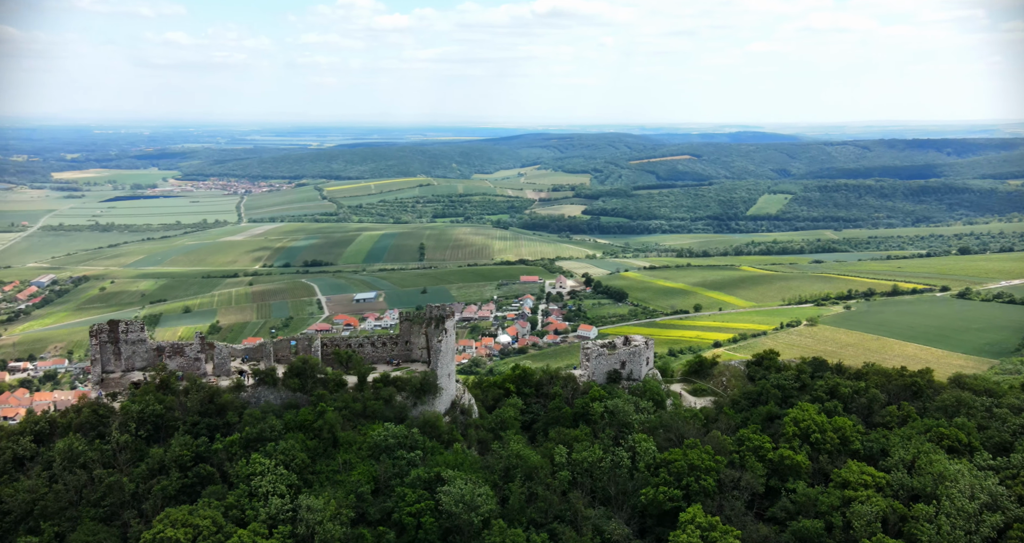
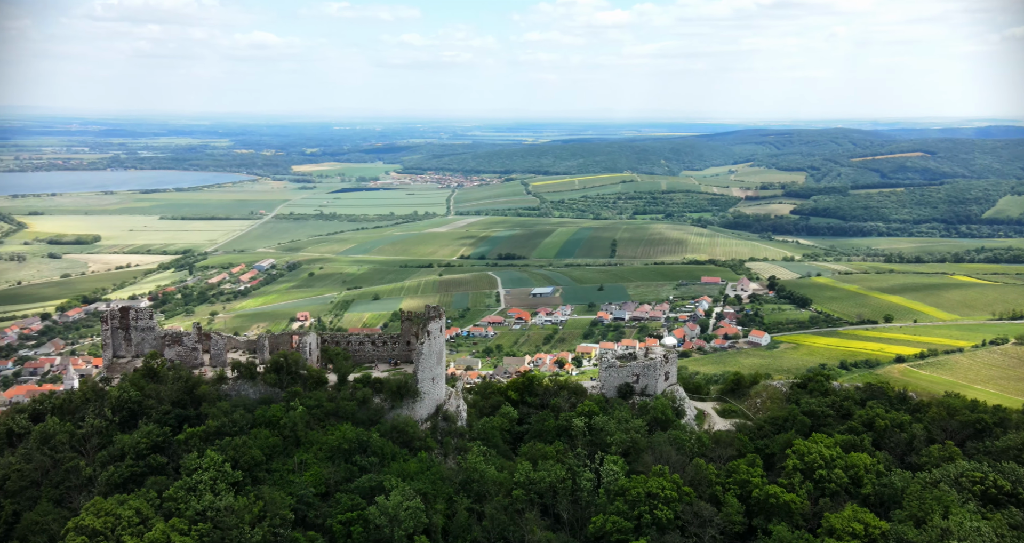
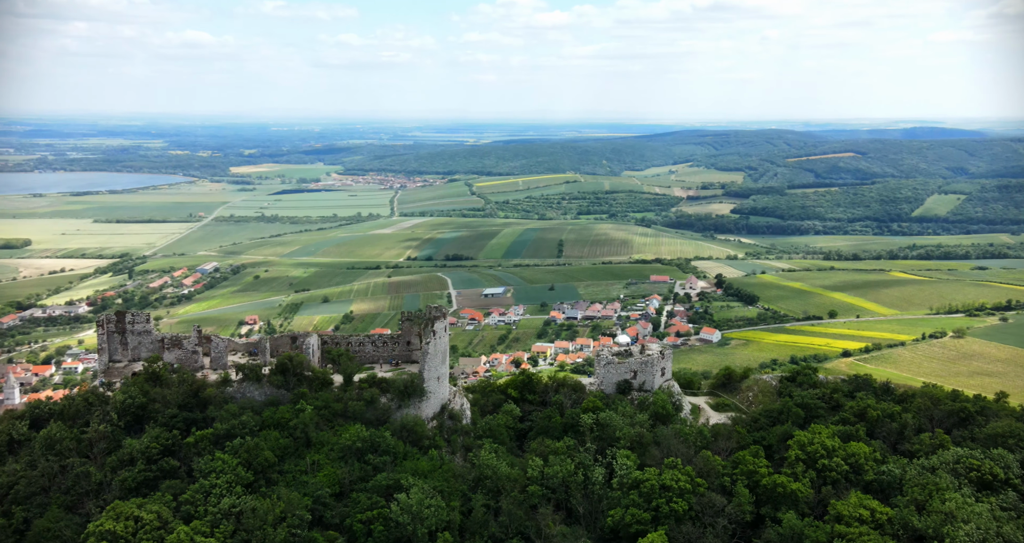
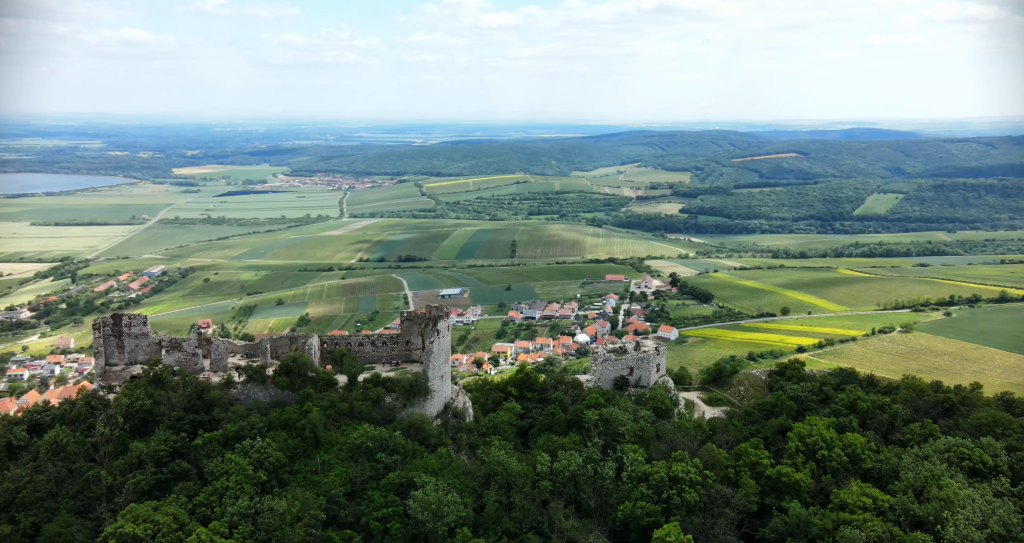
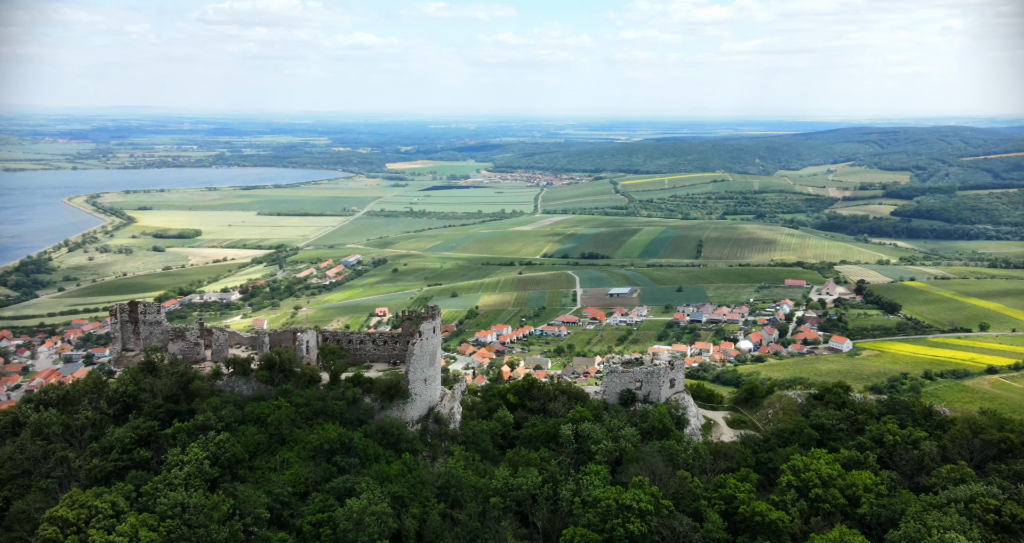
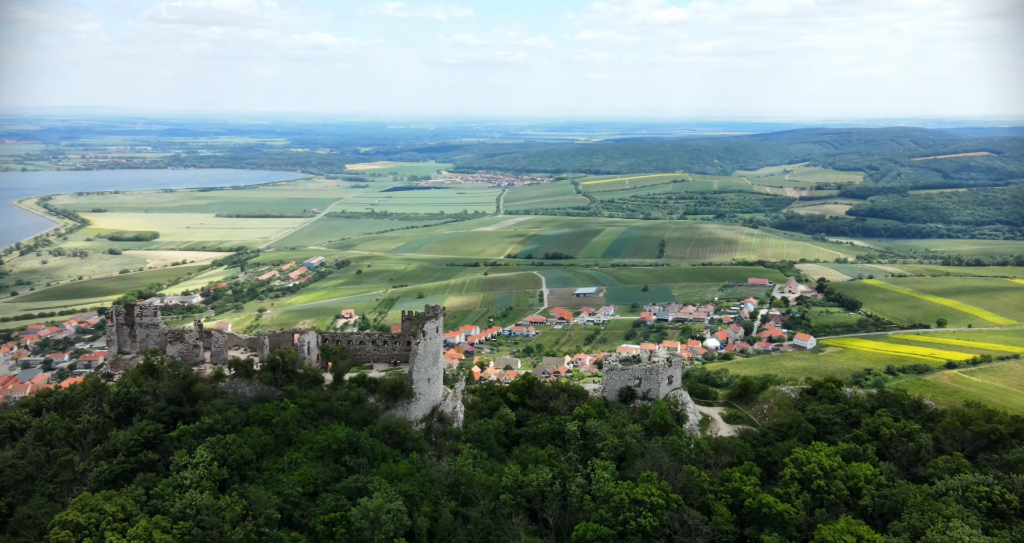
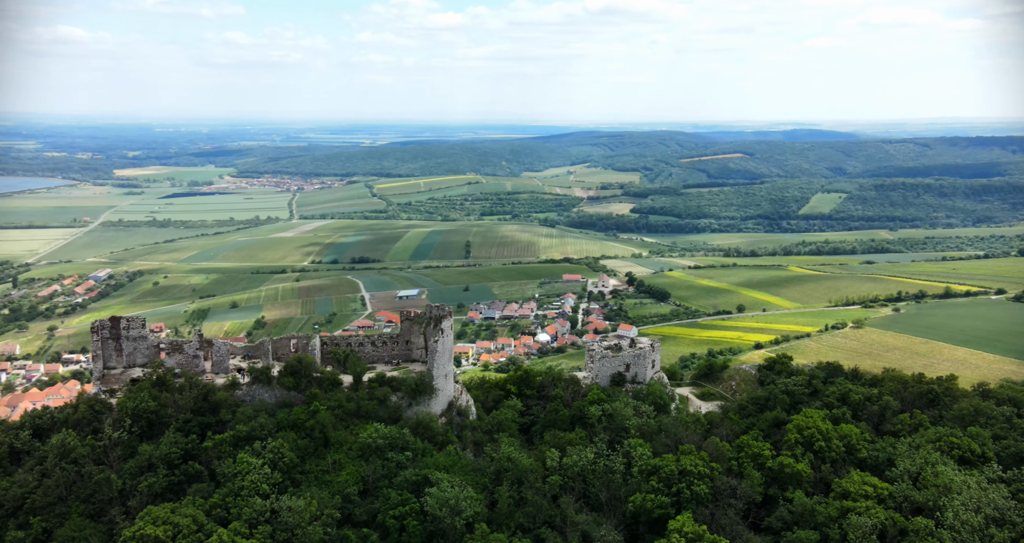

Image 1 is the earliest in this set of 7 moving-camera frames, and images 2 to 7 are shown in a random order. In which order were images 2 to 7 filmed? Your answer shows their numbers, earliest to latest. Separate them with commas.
7, 4, 3, 2, 6, 5
